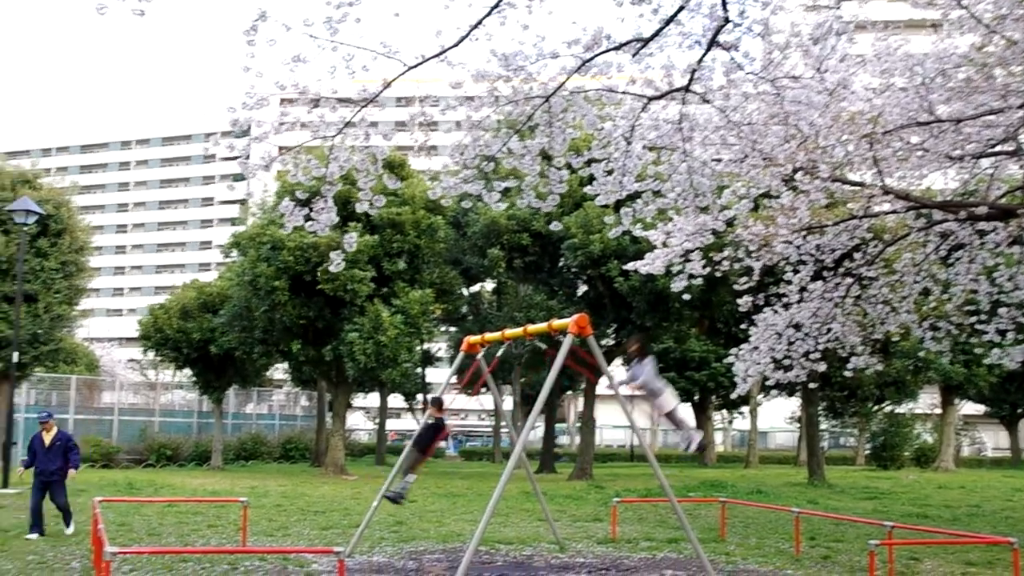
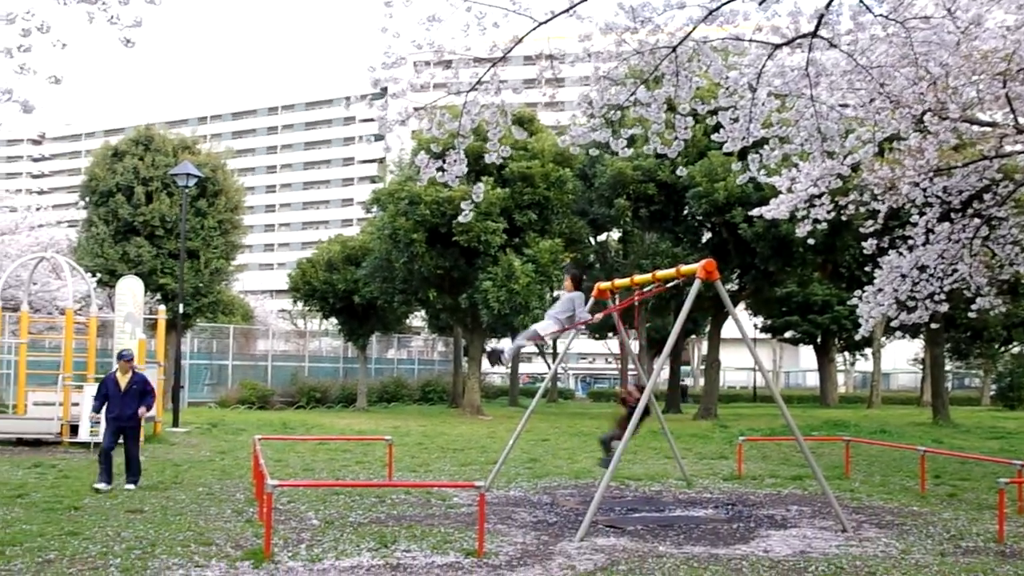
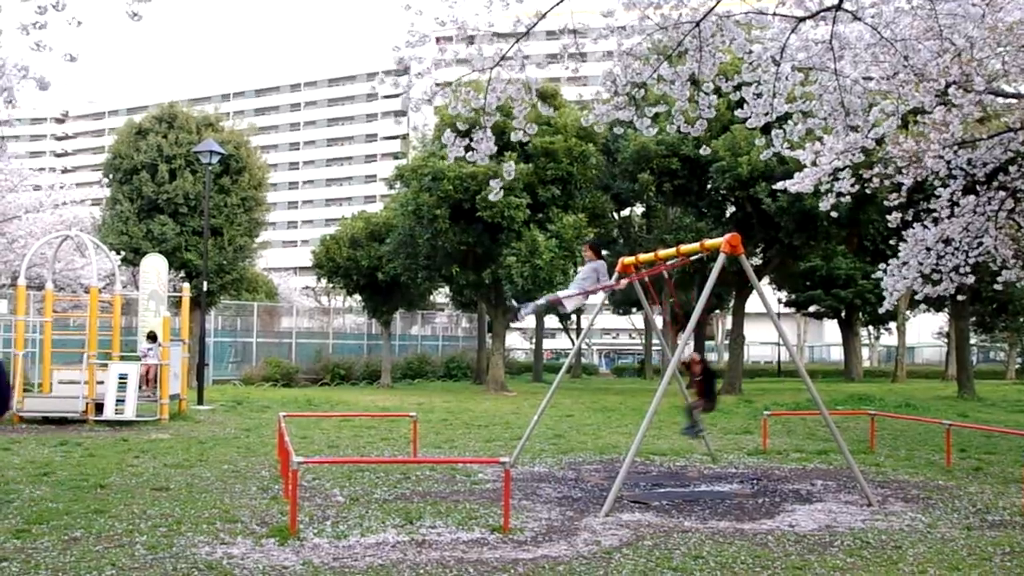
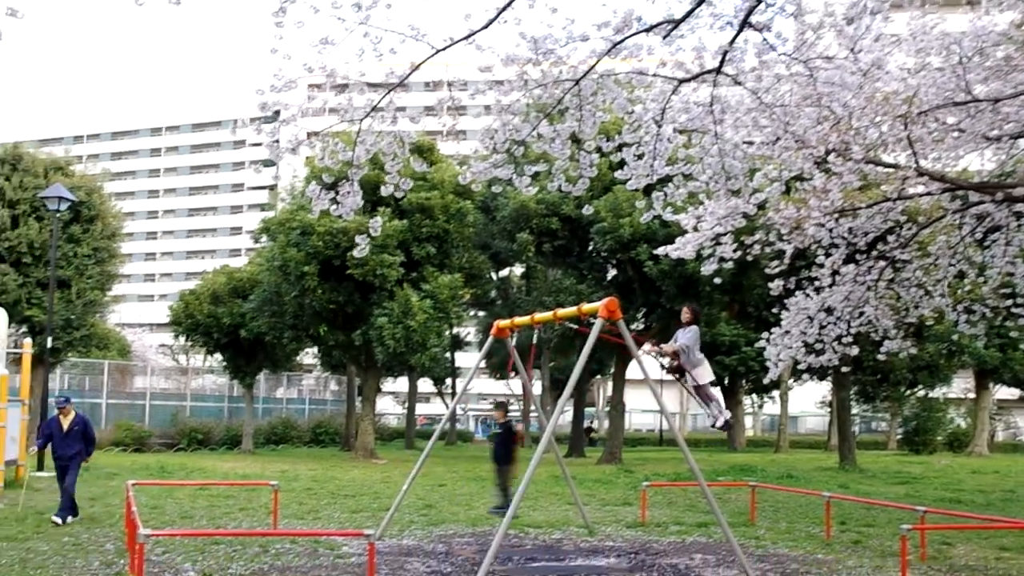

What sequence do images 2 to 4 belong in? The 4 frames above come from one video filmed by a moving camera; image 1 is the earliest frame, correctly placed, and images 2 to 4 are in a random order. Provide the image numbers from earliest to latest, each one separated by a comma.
4, 2, 3
